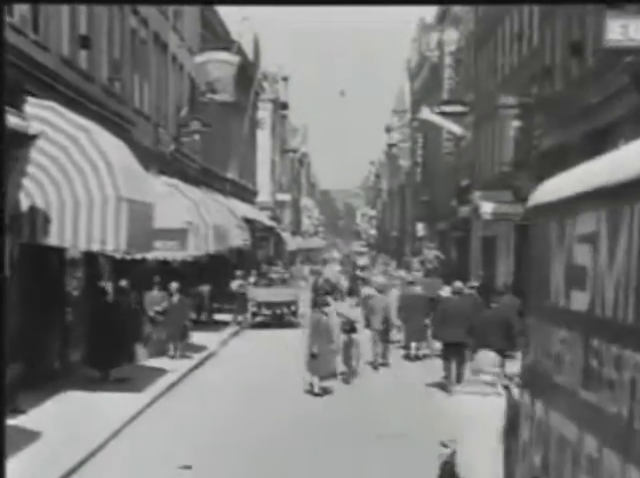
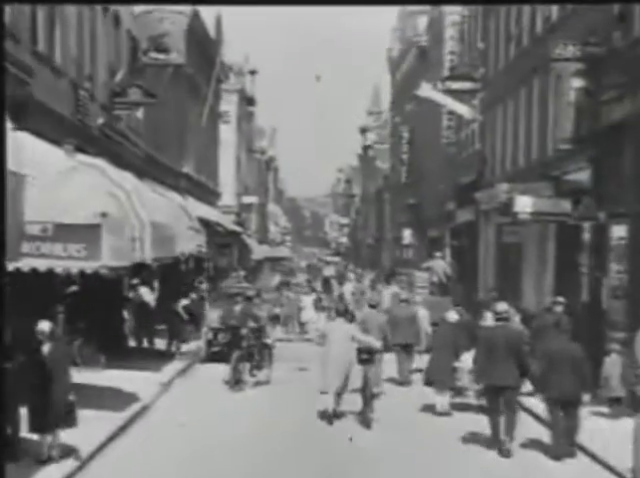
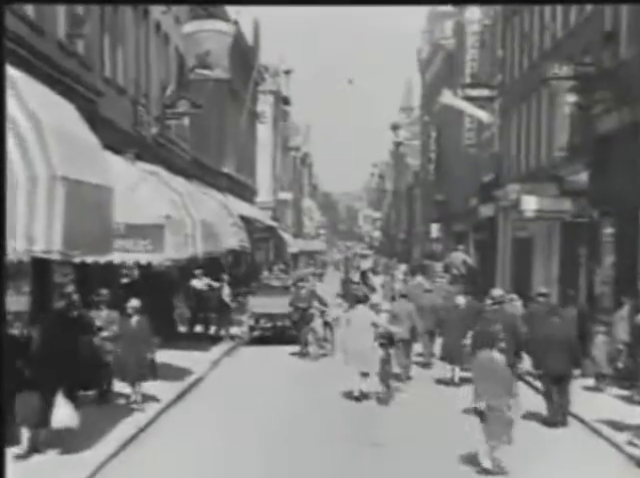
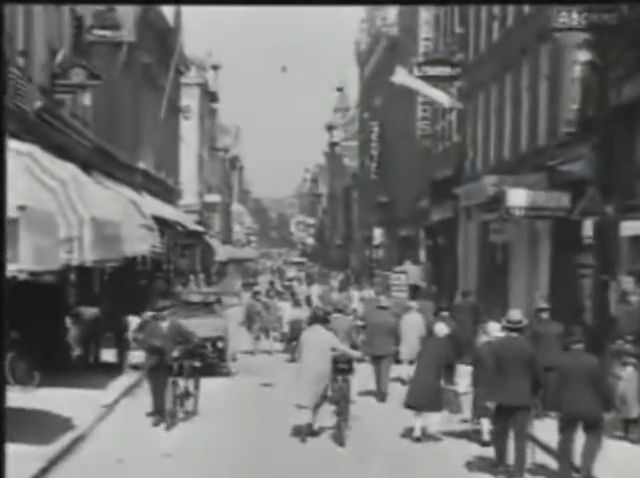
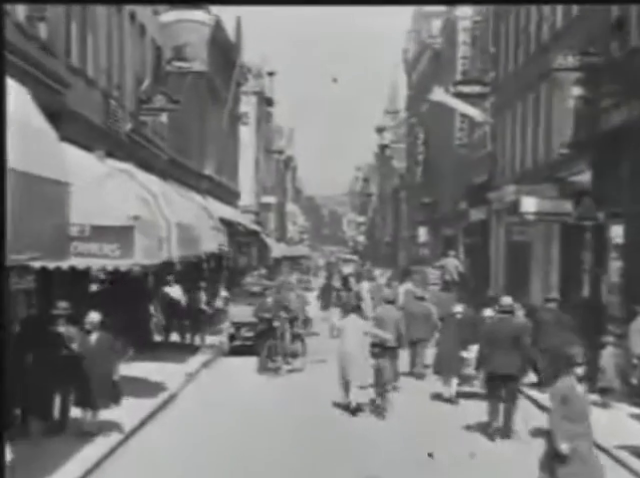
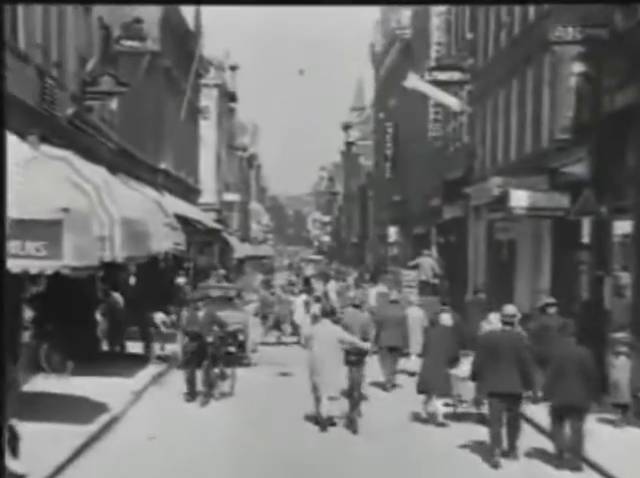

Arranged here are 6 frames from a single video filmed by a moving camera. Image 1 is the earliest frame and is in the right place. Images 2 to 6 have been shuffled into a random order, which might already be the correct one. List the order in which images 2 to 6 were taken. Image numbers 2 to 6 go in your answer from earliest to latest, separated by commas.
3, 5, 2, 6, 4
